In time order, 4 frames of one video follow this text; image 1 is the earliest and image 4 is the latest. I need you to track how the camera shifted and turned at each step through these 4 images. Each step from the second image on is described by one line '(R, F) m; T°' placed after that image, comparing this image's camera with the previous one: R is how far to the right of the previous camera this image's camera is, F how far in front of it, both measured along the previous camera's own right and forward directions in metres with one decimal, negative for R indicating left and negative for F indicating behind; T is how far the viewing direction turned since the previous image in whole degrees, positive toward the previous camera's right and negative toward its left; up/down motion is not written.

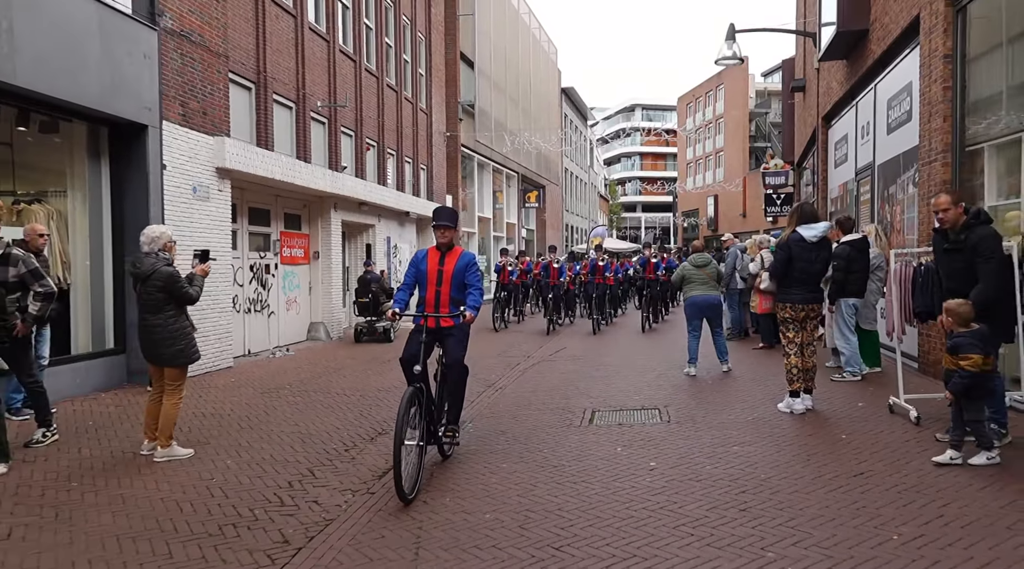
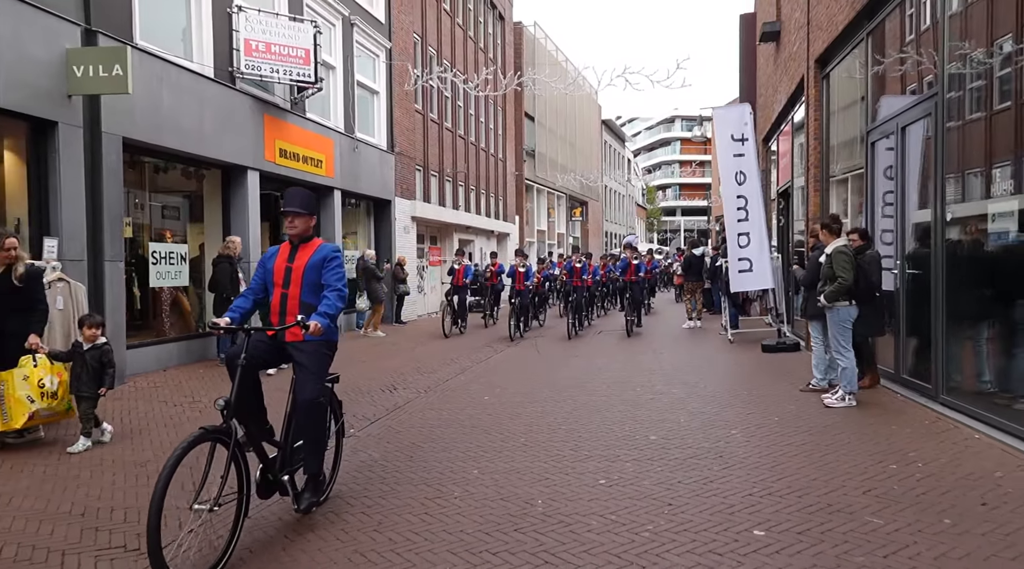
(-0.1, -10.0) m; -4°
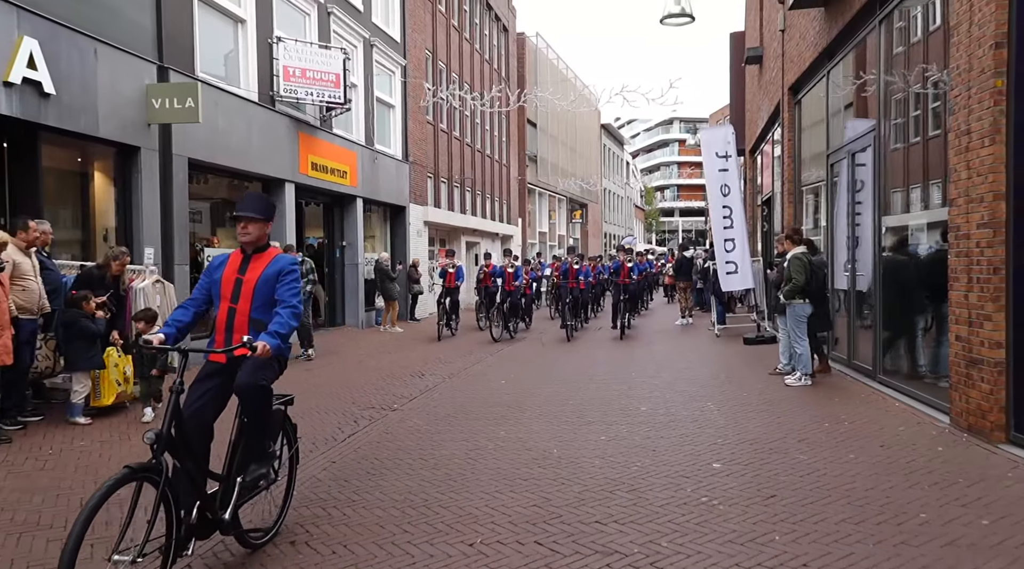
(-0.2, -1.5) m; 0°
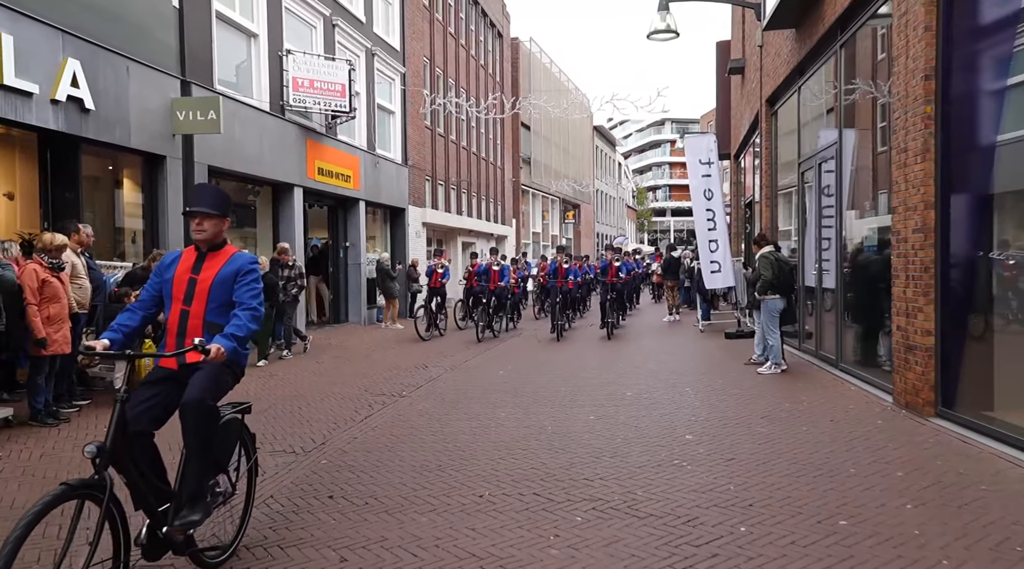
(-0.1, -0.9) m; +1°
